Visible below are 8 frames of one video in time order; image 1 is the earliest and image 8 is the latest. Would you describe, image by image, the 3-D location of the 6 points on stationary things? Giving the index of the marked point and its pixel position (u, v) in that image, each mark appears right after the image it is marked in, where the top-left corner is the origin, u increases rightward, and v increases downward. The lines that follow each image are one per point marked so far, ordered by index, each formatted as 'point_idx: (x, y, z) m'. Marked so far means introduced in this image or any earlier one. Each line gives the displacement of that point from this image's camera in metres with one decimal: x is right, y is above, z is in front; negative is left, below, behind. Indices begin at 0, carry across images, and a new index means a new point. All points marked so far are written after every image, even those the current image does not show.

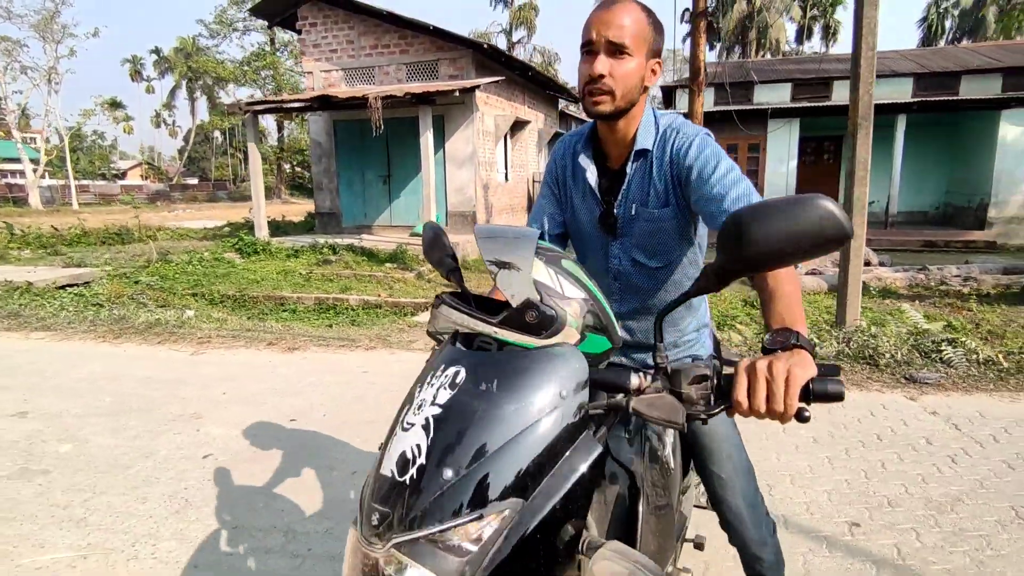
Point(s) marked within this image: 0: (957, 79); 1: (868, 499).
0: (+11.2, +5.3, +14.1) m
1: (+1.8, -1.0, +2.7) m
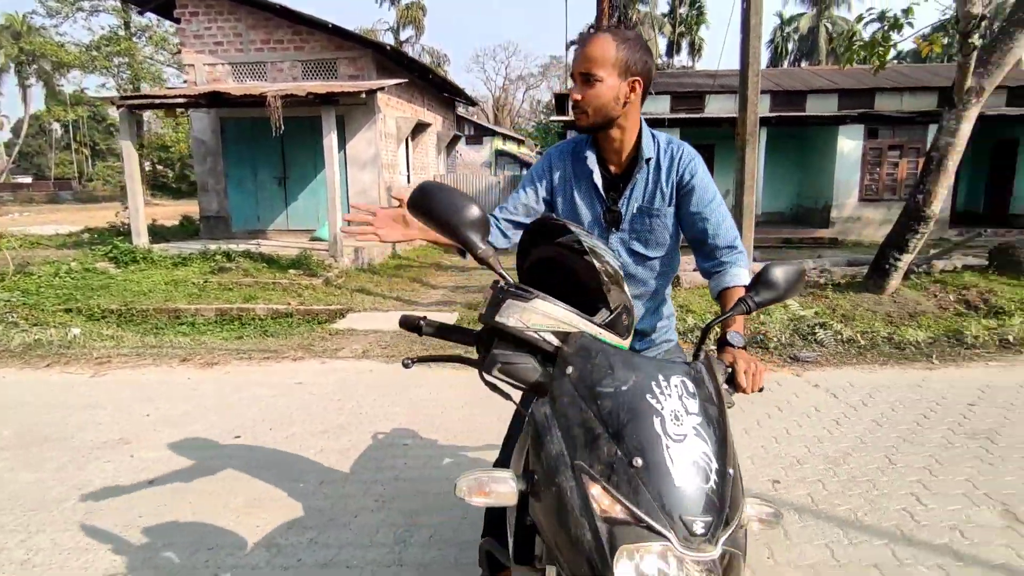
0: (+8.4, +5.6, +16.2) m
1: (+1.6, -1.0, +3.2) m
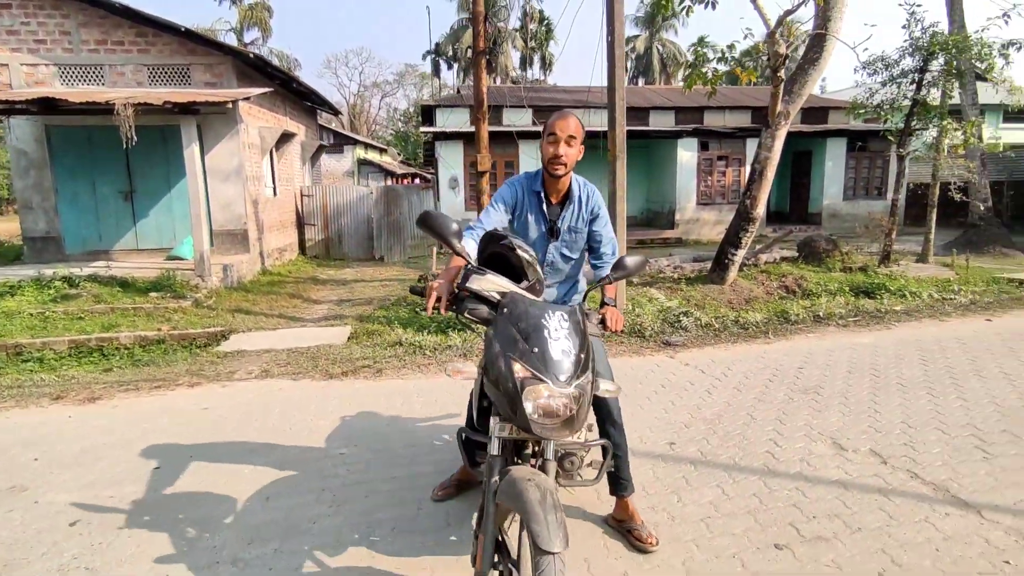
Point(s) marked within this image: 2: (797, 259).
0: (+4.3, +5.7, +18.1) m
1: (+1.1, -1.0, +3.9) m
2: (+5.9, +0.6, +11.6) m
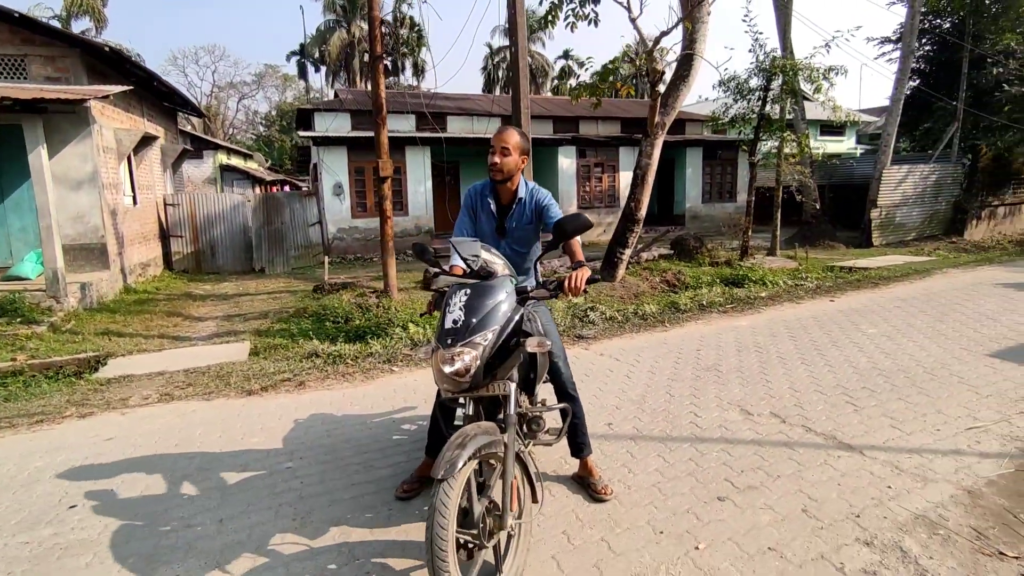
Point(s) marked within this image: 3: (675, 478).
0: (+0.5, +5.7, +18.8) m
1: (+0.7, -0.9, +4.2) m
2: (+3.7, +0.7, +12.8) m
3: (+0.9, -1.1, +3.1) m
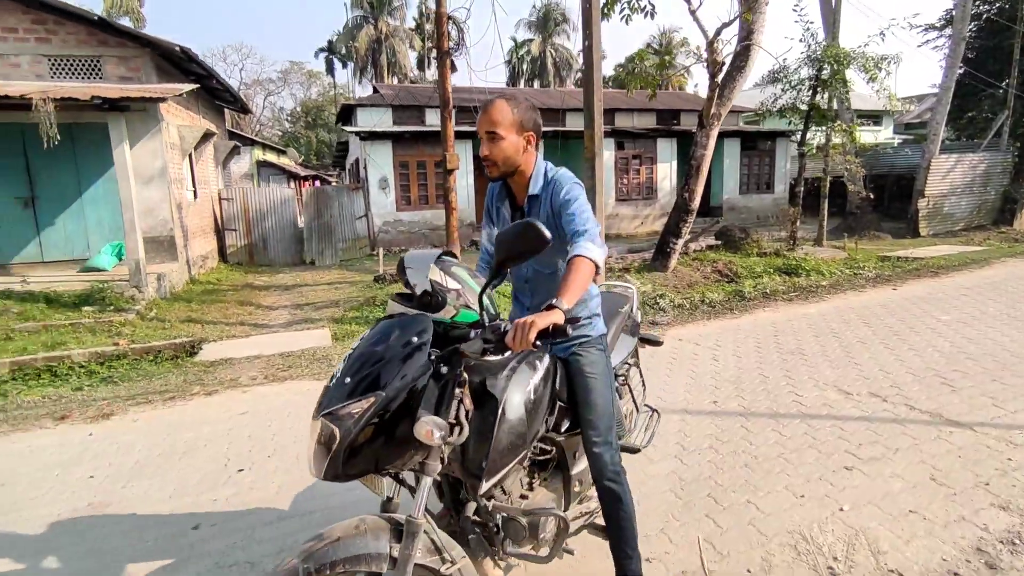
0: (+1.8, +5.9, +19.0) m
1: (+1.5, -0.8, +4.4) m
2: (+4.8, +1.0, +12.8) m
3: (+1.7, -1.0, +3.3) m
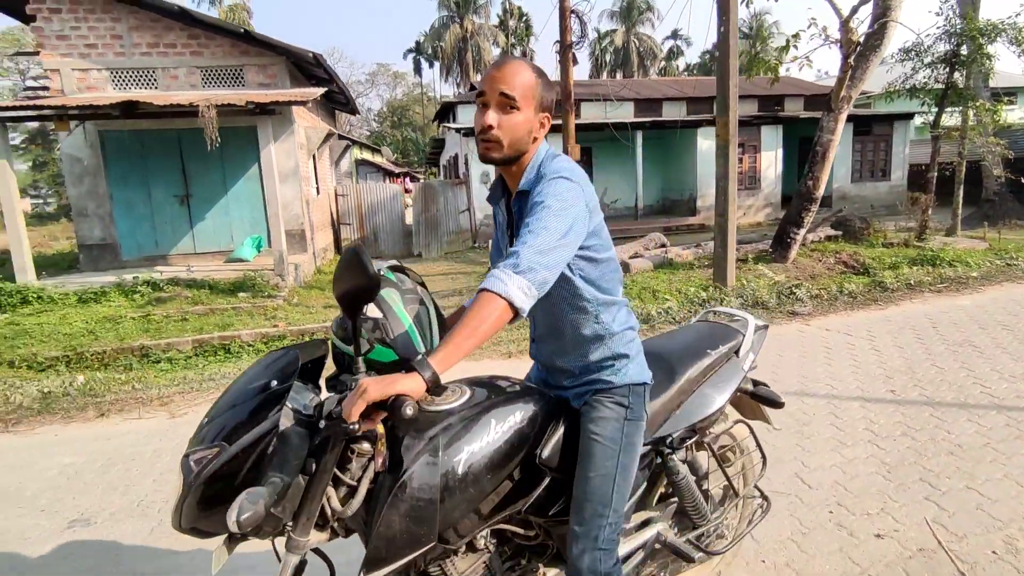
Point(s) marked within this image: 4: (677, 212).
0: (+5.0, +6.2, +18.6) m
1: (+2.8, -0.7, +4.3) m
2: (+7.2, +1.1, +12.2) m
3: (+2.8, -0.9, +3.2) m
4: (+5.8, +2.7, +19.6) m
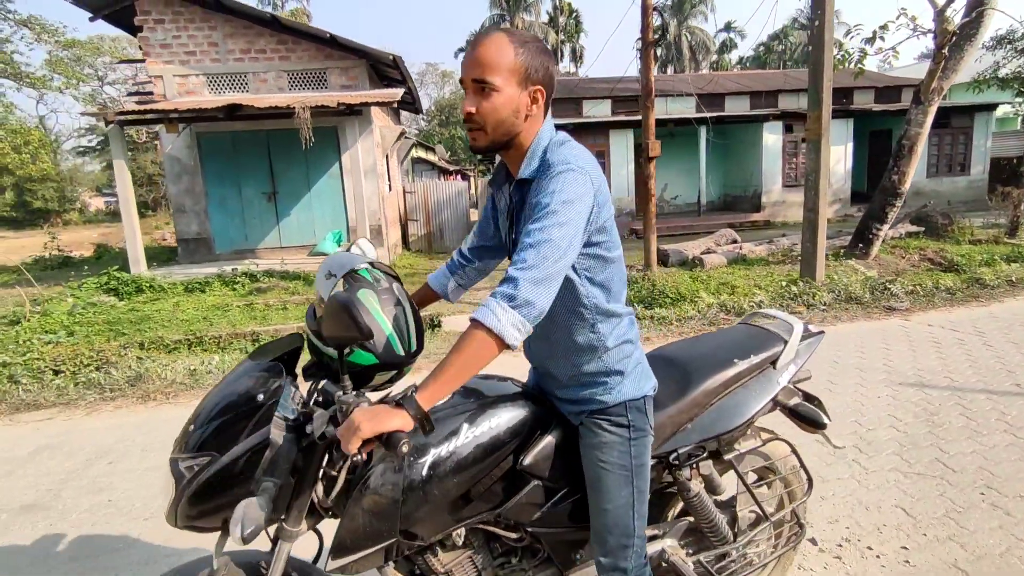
0: (+7.1, +6.3, +18.3) m
1: (+3.7, -0.6, +4.3) m
2: (+8.7, +1.1, +11.8) m
3: (+3.6, -0.8, +3.2) m
4: (+7.9, +2.8, +19.3) m
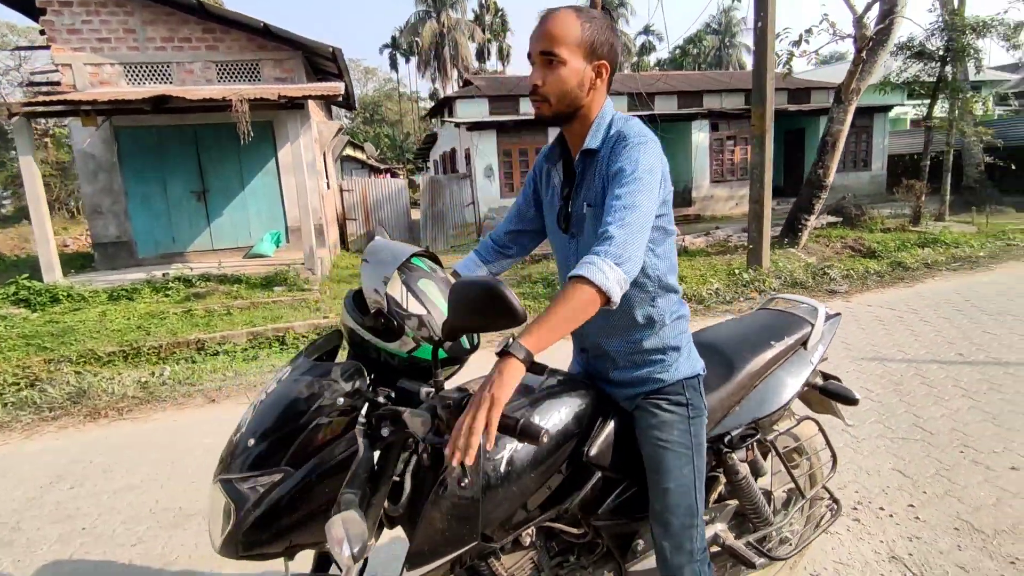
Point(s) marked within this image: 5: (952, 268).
0: (+5.0, +6.5, +19.0) m
1: (+3.6, -0.5, +4.7) m
2: (+7.5, +1.5, +12.8) m
3: (+3.7, -0.7, +3.6) m
4: (+5.8, +3.1, +20.1) m
5: (+6.2, +0.3, +7.8) m
